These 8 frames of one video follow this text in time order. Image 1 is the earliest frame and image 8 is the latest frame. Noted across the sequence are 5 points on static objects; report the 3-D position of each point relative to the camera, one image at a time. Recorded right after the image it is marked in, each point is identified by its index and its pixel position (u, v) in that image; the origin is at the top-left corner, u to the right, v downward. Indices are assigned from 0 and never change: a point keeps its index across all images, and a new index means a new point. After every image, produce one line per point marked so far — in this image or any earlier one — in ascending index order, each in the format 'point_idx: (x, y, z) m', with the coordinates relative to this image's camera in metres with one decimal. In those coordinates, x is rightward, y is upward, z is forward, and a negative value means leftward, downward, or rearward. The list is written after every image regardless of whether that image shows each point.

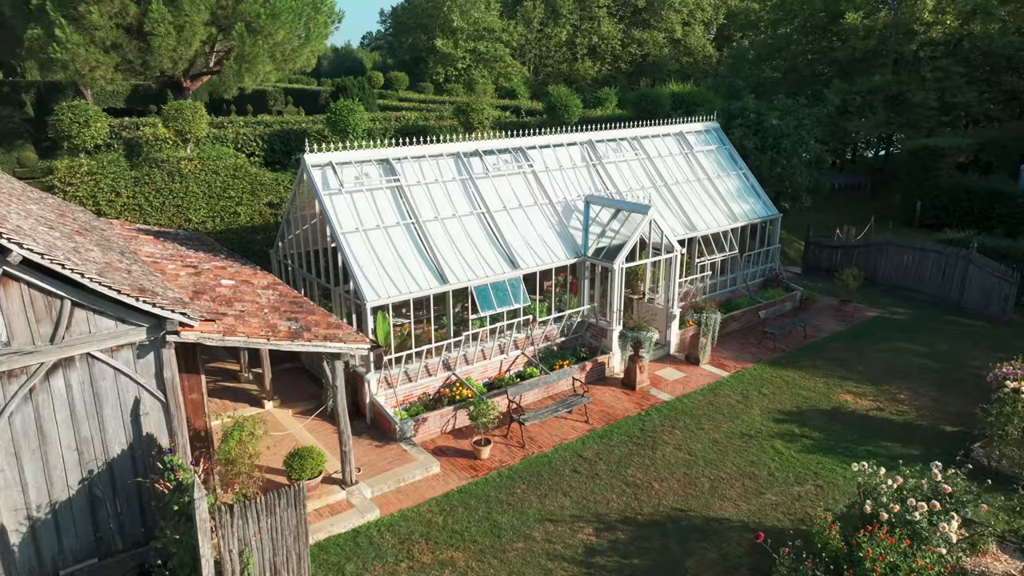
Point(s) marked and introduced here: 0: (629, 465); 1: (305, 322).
0: (+2.6, -3.9, +15.1) m
1: (-3.9, -0.6, +12.9) m
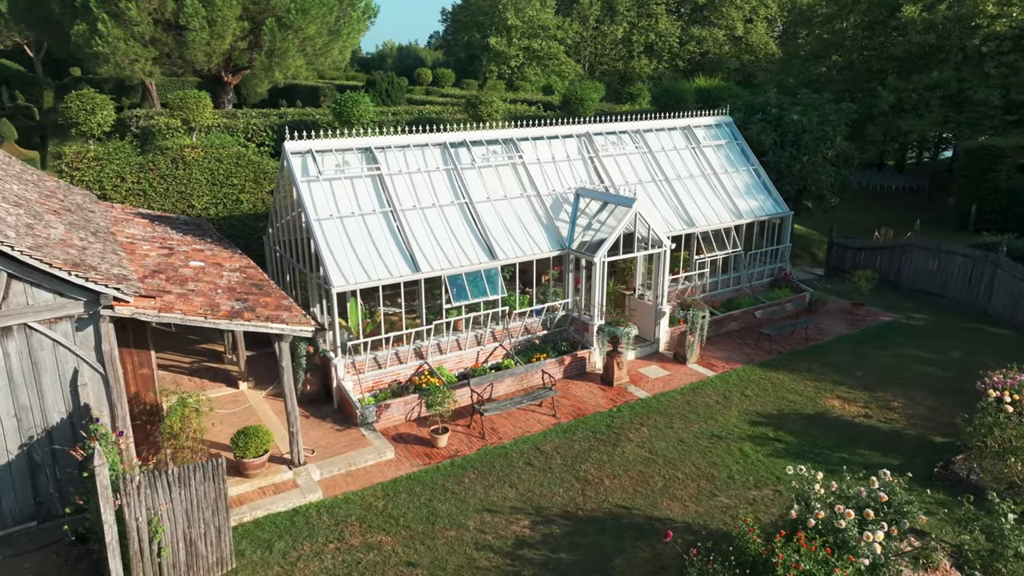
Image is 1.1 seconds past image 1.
0: (+1.6, -3.7, +14.8) m
1: (-5.0, -0.3, +13.1) m
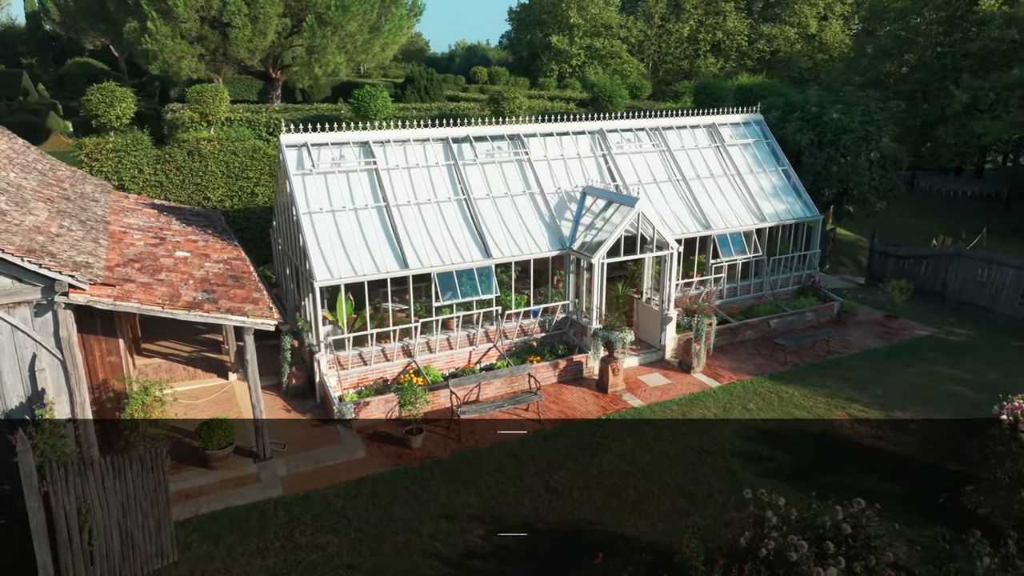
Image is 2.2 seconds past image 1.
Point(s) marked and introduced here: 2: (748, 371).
0: (+1.1, -3.7, +14.2) m
1: (-5.6, -0.1, +13.1) m
2: (+6.5, -2.3, +18.9) m
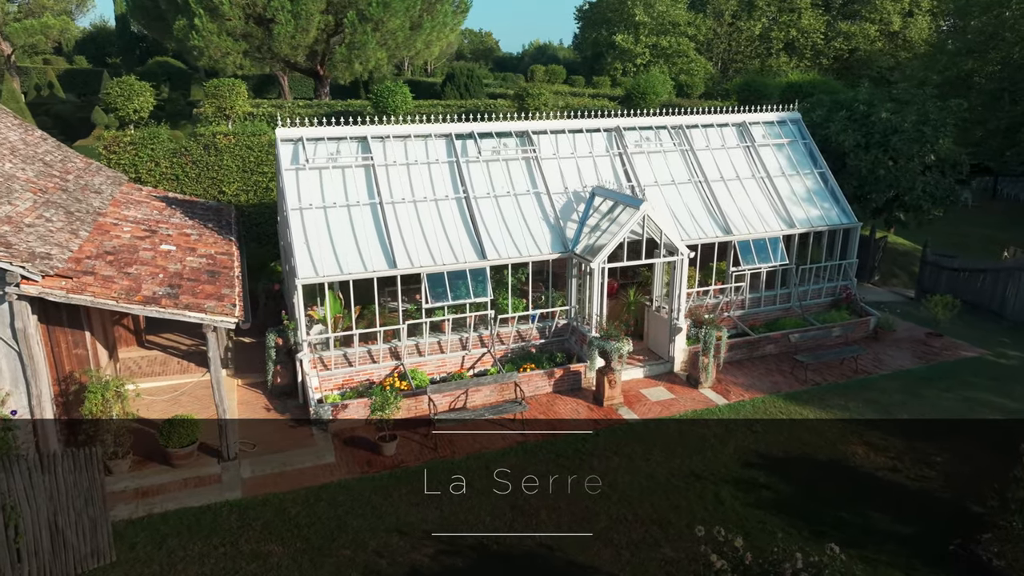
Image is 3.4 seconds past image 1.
0: (+0.5, -3.8, +13.3) m
1: (-6.2, 0.0, +12.8) m
2: (+6.4, -2.6, +17.5) m
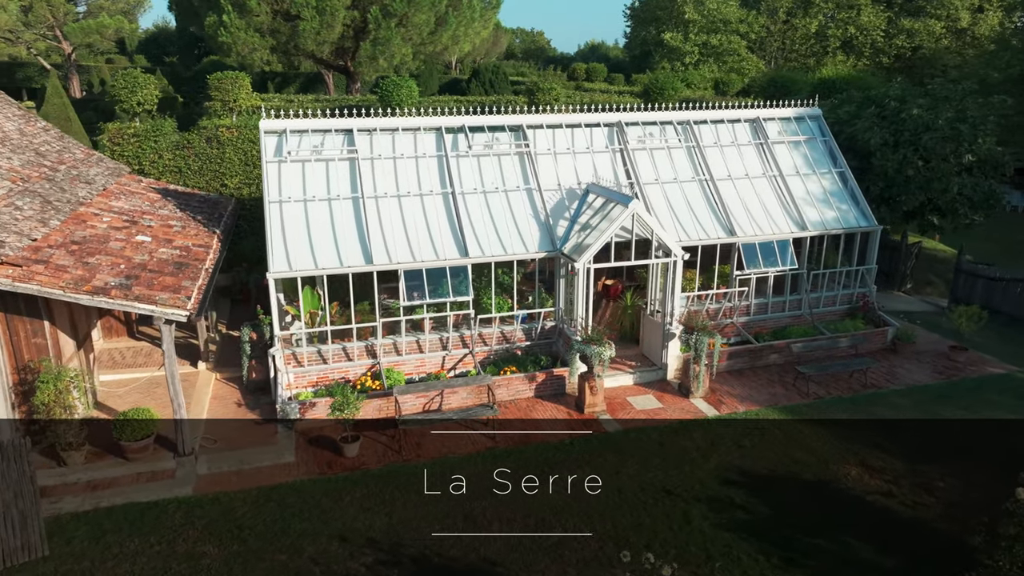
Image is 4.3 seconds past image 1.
0: (-0.3, -3.8, +12.7) m
1: (-6.9, +0.1, +12.7) m
2: (+5.9, -2.7, +16.4) m
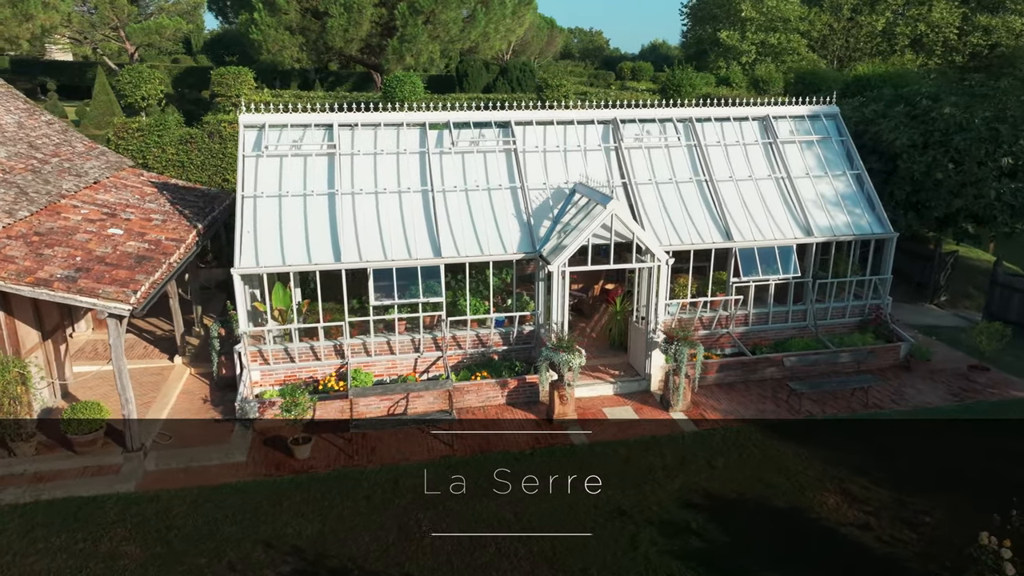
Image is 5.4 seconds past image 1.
0: (-1.3, -3.8, +12.1) m
1: (-7.7, +0.3, +12.6) m
2: (+5.2, -2.9, +15.3) m
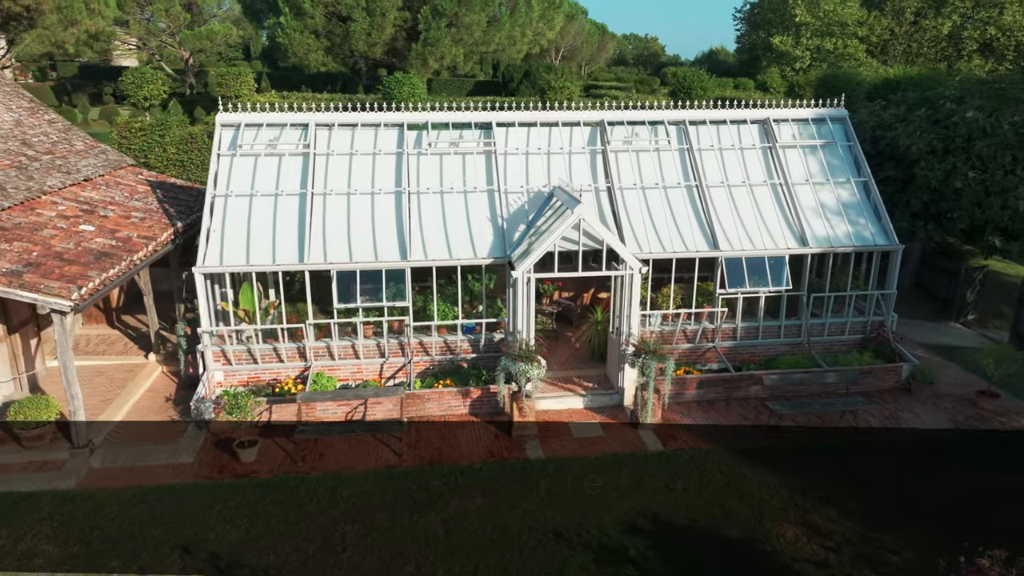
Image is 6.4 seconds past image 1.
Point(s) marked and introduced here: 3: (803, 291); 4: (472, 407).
0: (-2.4, -3.9, +11.7) m
1: (-8.7, +0.3, +12.7) m
2: (+4.3, -3.1, +14.4) m
3: (+7.2, 0.0, +17.0) m
4: (-0.9, -2.6, +15.2) m
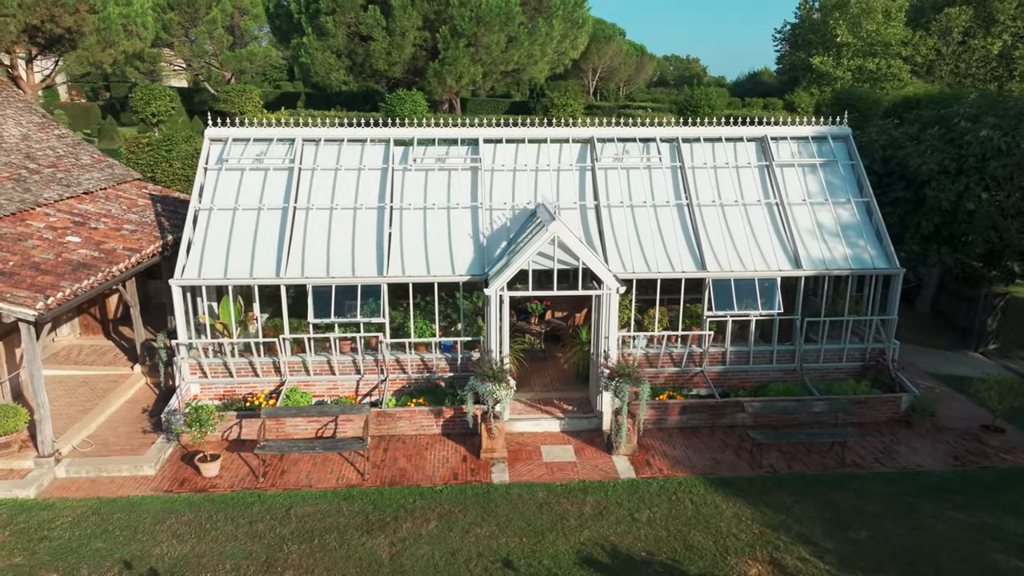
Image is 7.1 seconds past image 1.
0: (-3.2, -4.2, +11.4) m
1: (-9.4, +0.2, +12.8) m
2: (+3.7, -3.6, +13.7) m
3: (+6.7, -0.6, +16.2) m
4: (-1.5, -3.0, +14.9) m
